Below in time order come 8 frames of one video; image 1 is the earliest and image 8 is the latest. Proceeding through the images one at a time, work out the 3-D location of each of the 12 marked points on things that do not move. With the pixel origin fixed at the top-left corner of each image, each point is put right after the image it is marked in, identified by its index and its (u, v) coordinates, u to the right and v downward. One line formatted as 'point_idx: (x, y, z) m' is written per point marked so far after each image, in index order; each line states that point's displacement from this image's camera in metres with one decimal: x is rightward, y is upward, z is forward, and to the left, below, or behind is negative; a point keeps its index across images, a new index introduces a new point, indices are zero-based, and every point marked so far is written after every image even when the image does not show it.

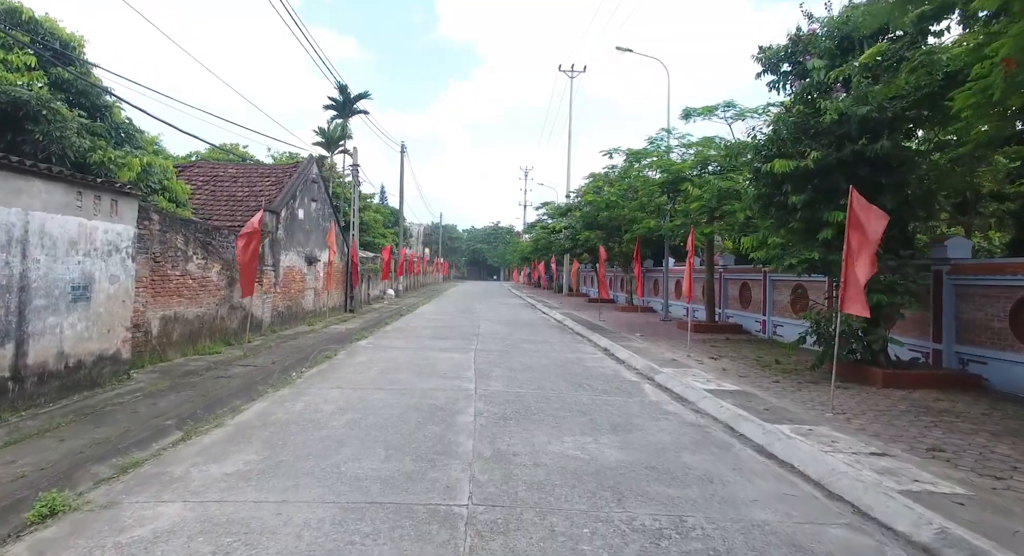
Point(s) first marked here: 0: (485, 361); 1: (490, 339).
0: (-0.4, -1.4, +8.8) m
1: (-0.5, -1.4, +11.7) m
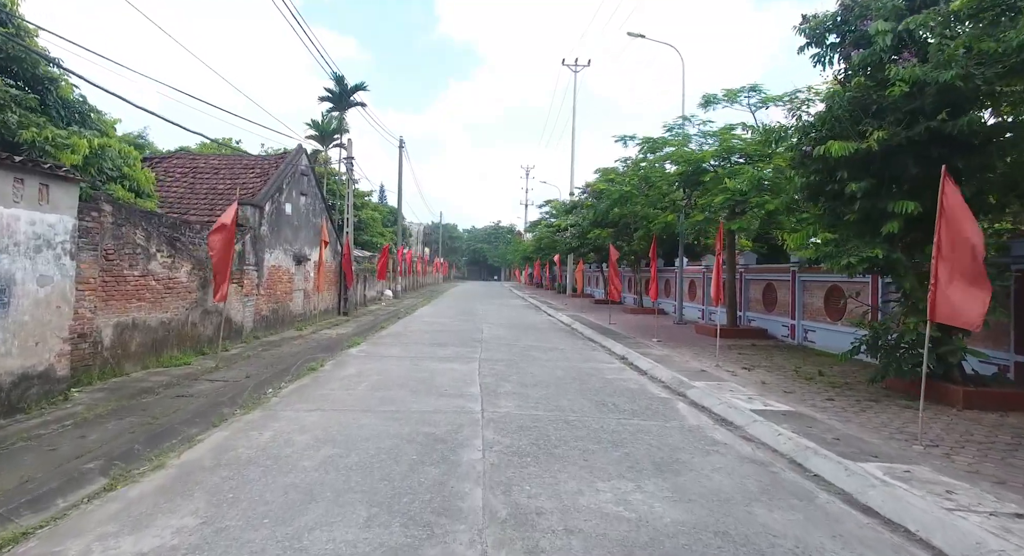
0: (-0.3, -1.4, +7.8) m
1: (-0.3, -1.4, +10.6) m
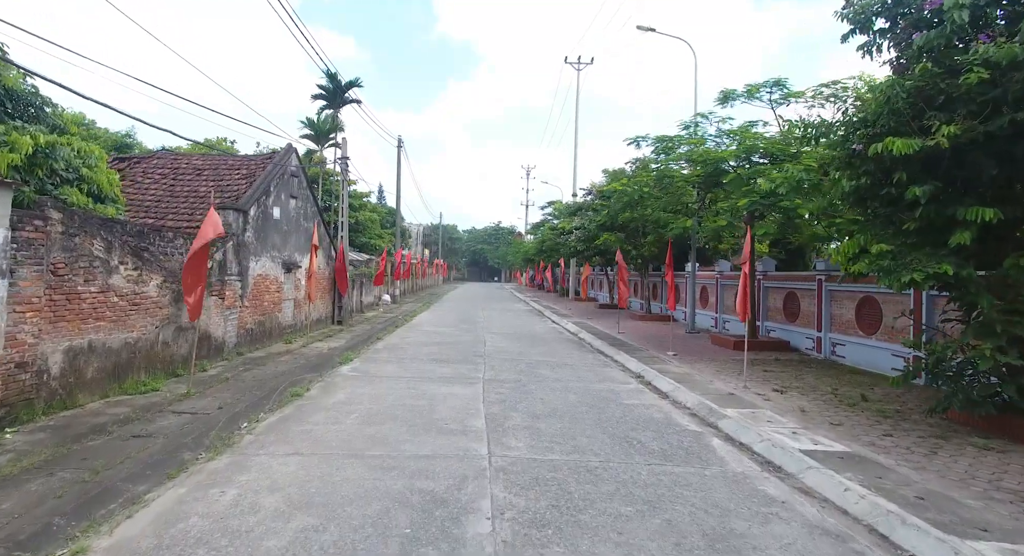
0: (-0.2, -1.6, +6.9) m
1: (-0.2, -1.6, +9.8) m
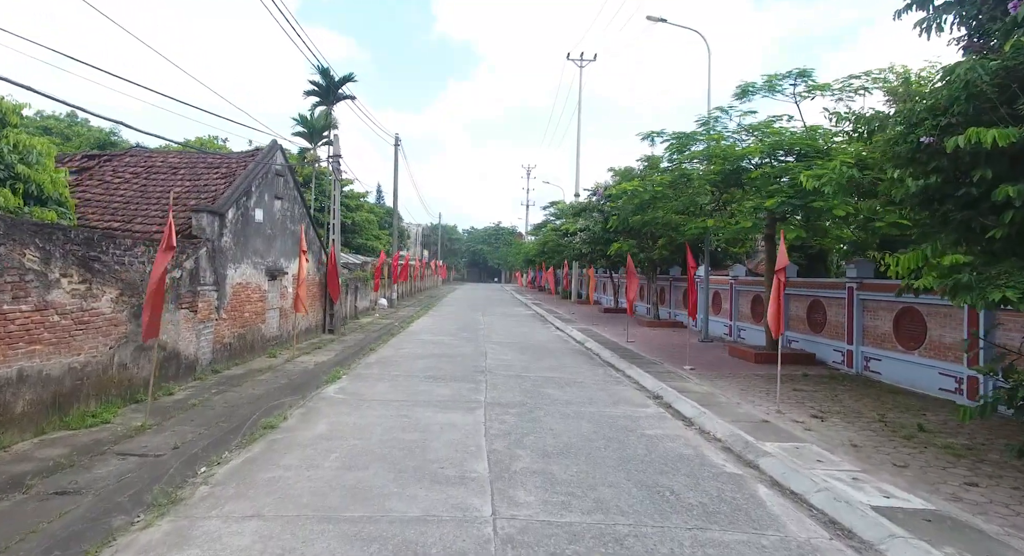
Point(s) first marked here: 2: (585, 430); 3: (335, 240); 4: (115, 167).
0: (-0.1, -1.7, +6.1) m
1: (-0.1, -1.7, +8.9) m
2: (+0.9, -1.8, +6.3) m
3: (-4.9, +1.1, +14.7) m
4: (-7.6, +2.1, +10.2) m
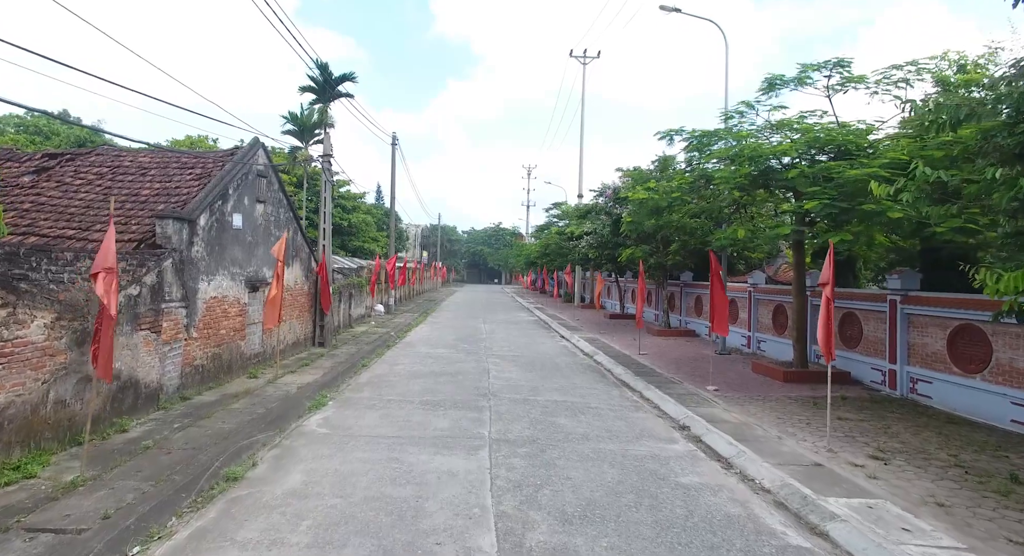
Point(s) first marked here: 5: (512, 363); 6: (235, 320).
0: (0.0, -1.9, +5.1) m
1: (0.0, -1.9, +7.9) m
2: (+1.0, -2.0, +5.3) m
3: (-4.8, +0.8, +13.7) m
4: (-7.5, +1.9, +9.2) m
5: (0.0, -1.9, +12.2) m
6: (-4.8, -0.7, +9.2) m
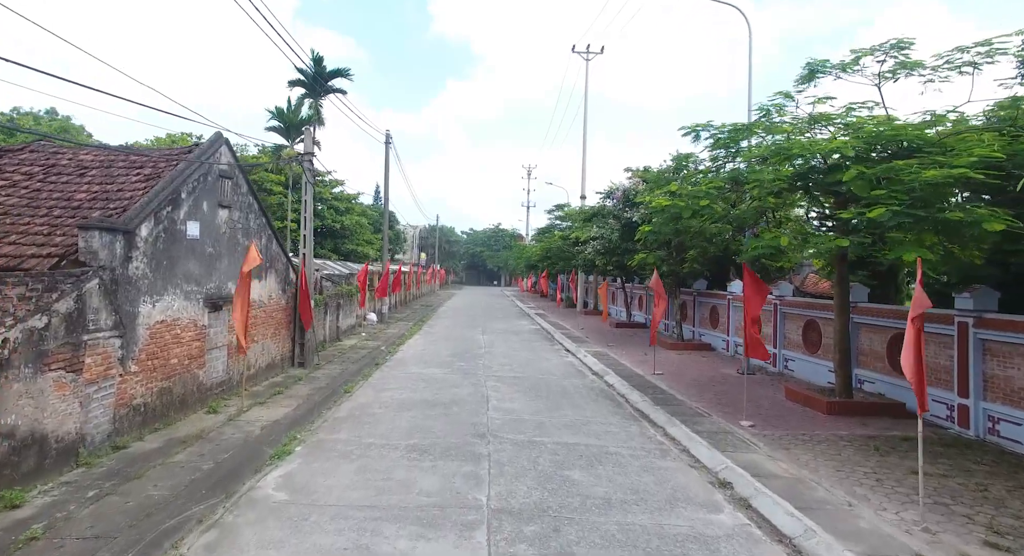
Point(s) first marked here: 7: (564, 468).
0: (0.0, -2.2, +3.7) m
1: (0.0, -2.2, +6.6) m
2: (+1.0, -2.2, +4.0) m
3: (-4.7, +0.6, +12.4) m
4: (-7.4, +1.6, +7.9) m
5: (0.0, -2.2, +10.9) m
6: (-4.7, -1.0, +7.9) m
7: (+0.6, -2.2, +6.4) m
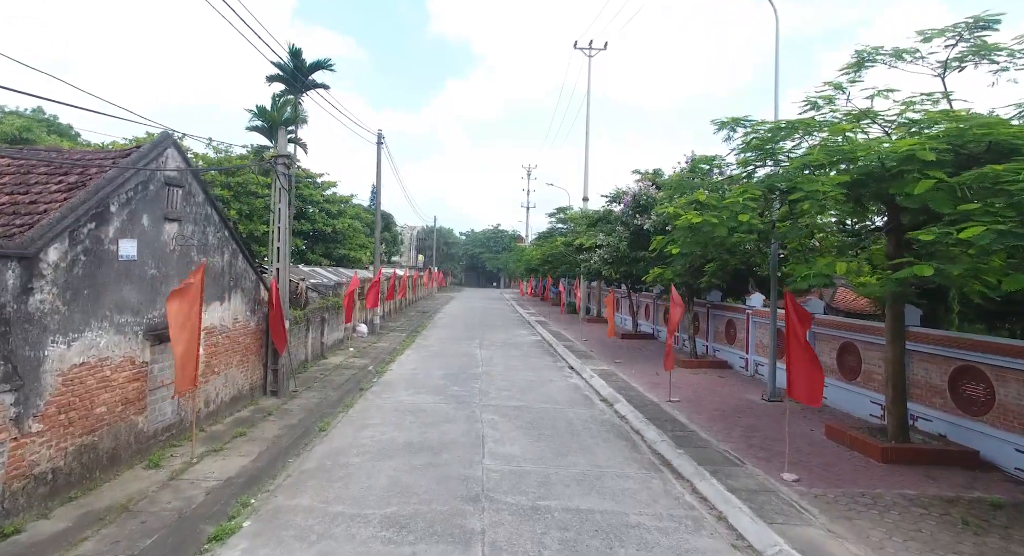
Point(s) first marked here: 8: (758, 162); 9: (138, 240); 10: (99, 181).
0: (0.0, -2.5, +2.4) m
1: (0.0, -2.6, +5.3) m
2: (+1.0, -2.6, +2.7) m
3: (-4.7, +0.2, +11.0) m
4: (-7.4, +1.3, +6.5) m
5: (0.0, -2.5, +9.5) m
6: (-4.7, -1.3, +6.6) m
7: (+0.6, -2.6, +5.1) m
8: (+4.0, +1.9, +8.7) m
9: (-4.7, +0.5, +6.7) m
10: (-4.8, +1.1, +6.2) m
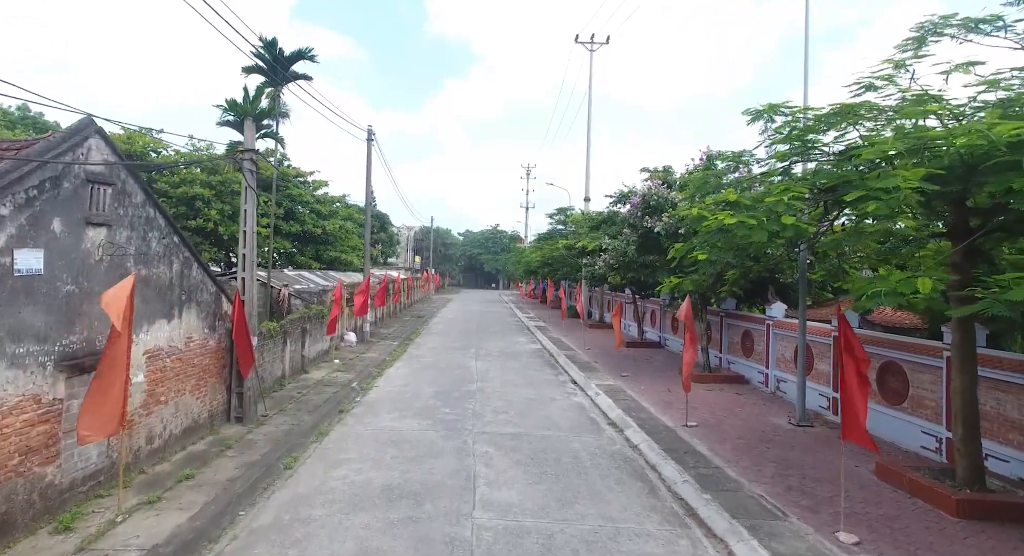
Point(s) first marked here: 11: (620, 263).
0: (0.0, -2.7, +1.1) m
1: (0.0, -2.7, +4.0) m
2: (+1.0, -2.8, +1.4) m
3: (-4.8, 0.0, +9.7) m
4: (-7.5, +1.1, +5.3) m
5: (0.0, -2.7, +8.3) m
6: (-4.8, -1.5, +5.3) m
7: (+0.6, -2.8, +3.8) m
8: (+4.0, +1.7, +7.4) m
9: (-4.7, +0.3, +5.4) m
10: (-4.8, +0.9, +4.9) m
11: (+3.0, +0.4, +14.7) m
